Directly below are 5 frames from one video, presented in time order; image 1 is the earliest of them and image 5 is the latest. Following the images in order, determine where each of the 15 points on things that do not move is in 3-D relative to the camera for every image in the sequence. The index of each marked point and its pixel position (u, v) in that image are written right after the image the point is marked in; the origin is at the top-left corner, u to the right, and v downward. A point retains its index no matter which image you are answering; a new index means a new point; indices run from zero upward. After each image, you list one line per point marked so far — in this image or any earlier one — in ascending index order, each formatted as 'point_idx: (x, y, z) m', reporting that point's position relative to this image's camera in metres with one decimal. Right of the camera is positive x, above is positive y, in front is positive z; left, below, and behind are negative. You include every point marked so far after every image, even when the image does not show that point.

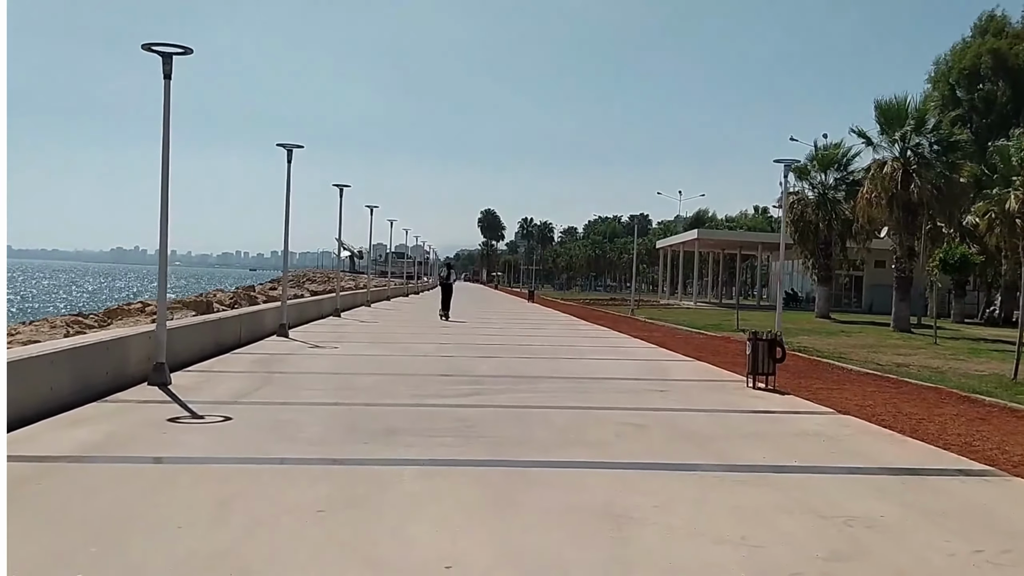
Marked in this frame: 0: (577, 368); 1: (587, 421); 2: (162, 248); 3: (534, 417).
0: (+1.1, -1.4, +16.0) m
1: (+0.8, -1.4, +10.2) m
2: (-4.8, +0.5, +12.9) m
3: (+0.2, -1.4, +10.4) m
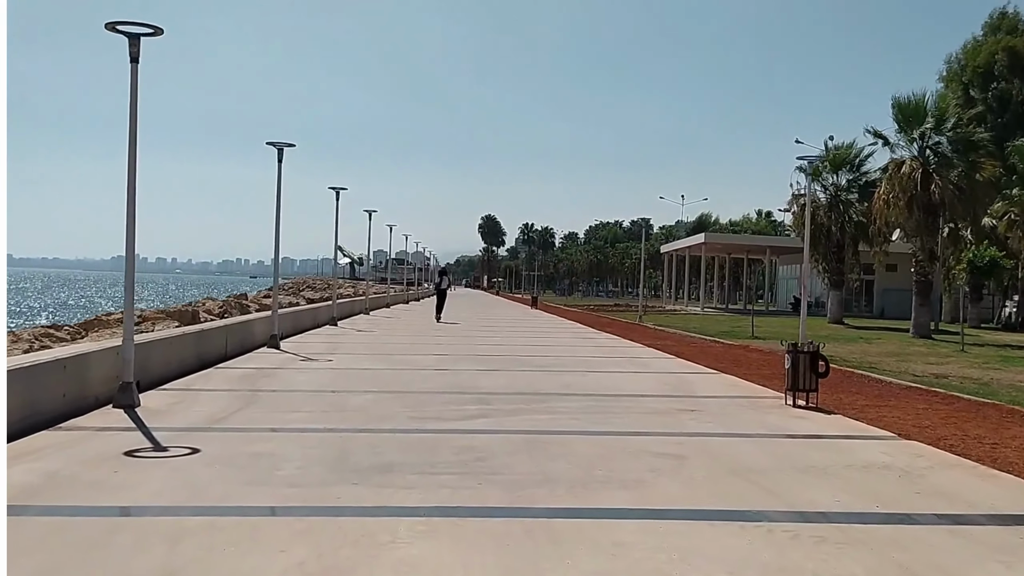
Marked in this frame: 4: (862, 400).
0: (+1.2, -1.5, +14.5) m
1: (+1.0, -1.5, +8.7) m
2: (-4.6, +0.4, +11.4) m
3: (+0.4, -1.5, +8.9) m
4: (+5.0, -1.6, +13.6) m
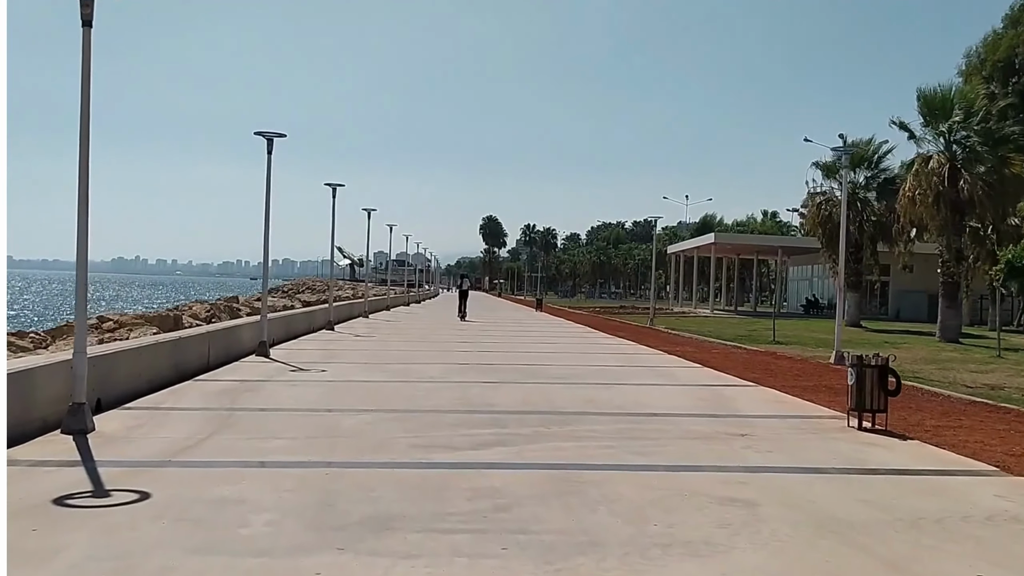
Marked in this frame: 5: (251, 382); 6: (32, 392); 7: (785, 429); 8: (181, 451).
0: (+1.5, -1.5, +12.8) m
1: (+1.2, -1.5, +7.0) m
2: (-4.4, +0.4, +9.7) m
3: (+0.6, -1.5, +7.2) m
4: (+5.2, -1.6, +11.8) m
5: (-4.0, -1.4, +14.5) m
6: (-4.8, -1.0, +9.5) m
7: (+3.0, -1.5, +10.5) m
8: (-3.1, -1.5, +8.8) m
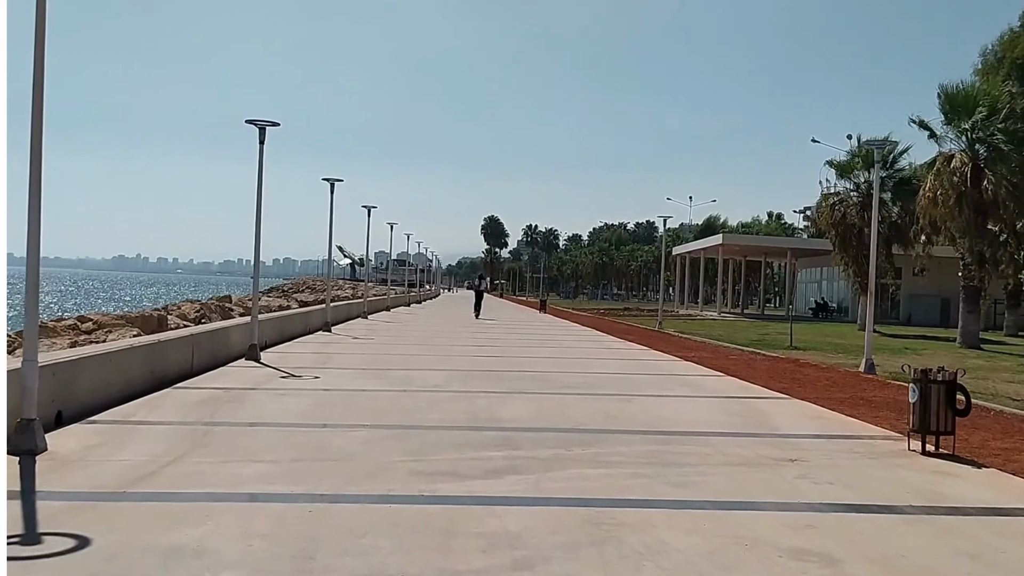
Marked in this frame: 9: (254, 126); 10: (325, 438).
0: (+1.6, -1.5, +11.5) m
1: (+1.3, -1.6, +5.7) m
2: (-4.3, +0.4, +8.4) m
3: (+0.7, -1.5, +5.9) m
4: (+5.4, -1.7, +10.5) m
5: (-3.9, -1.4, +13.3) m
6: (-4.7, -1.0, +8.2) m
7: (+3.1, -1.6, +9.2) m
8: (-2.9, -1.5, +7.5) m
9: (-5.1, +3.2, +18.7) m
10: (-1.9, -1.5, +9.4) m
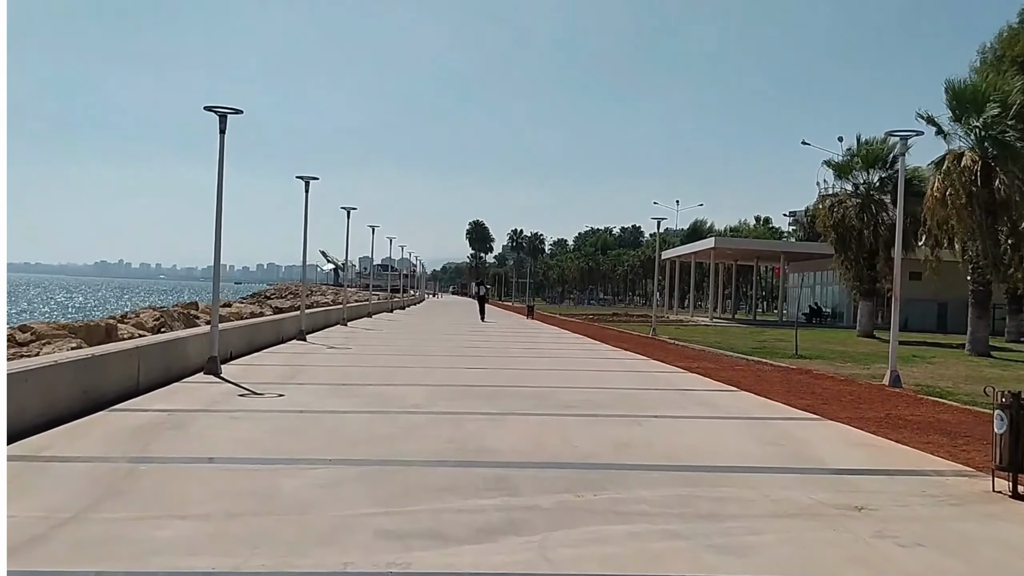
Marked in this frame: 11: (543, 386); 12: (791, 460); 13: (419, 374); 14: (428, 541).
0: (+1.5, -1.6, +9.7) m
1: (+1.3, -1.6, +3.9) m
2: (-4.3, +0.3, +6.6) m
3: (+0.7, -1.6, +4.1) m
4: (+5.3, -1.7, +8.8) m
5: (-4.0, -1.5, +11.4) m
6: (-4.7, -1.1, +6.4) m
7: (+3.1, -1.6, +7.4) m
8: (-2.9, -1.5, +5.7) m
9: (-5.3, +3.1, +16.8) m
10: (-1.9, -1.5, +7.6) m
11: (+0.5, -1.6, +15.2) m
12: (+2.6, -1.6, +8.9) m
13: (-1.6, -1.5, +16.9) m
14: (-0.5, -1.6, +5.9) m
